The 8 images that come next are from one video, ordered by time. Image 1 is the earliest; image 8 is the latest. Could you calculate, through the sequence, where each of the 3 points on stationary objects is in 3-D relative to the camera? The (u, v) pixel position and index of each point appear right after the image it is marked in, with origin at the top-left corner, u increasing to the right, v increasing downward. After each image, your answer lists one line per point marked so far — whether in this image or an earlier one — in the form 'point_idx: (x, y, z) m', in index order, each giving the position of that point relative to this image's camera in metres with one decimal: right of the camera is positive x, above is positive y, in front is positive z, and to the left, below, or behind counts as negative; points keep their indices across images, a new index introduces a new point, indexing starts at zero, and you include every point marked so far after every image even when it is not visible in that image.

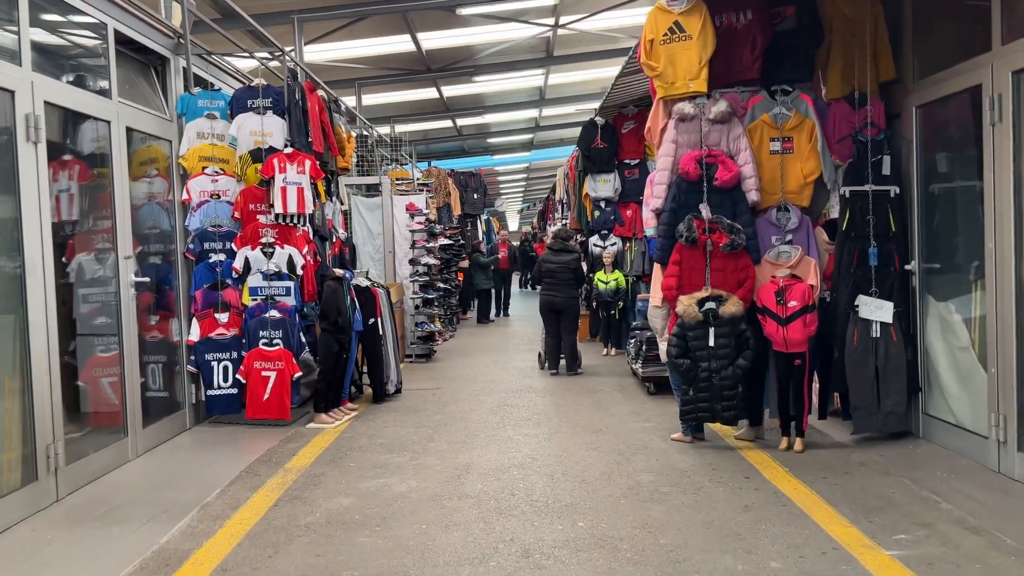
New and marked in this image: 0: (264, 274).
0: (-1.8, +0.1, +5.9) m
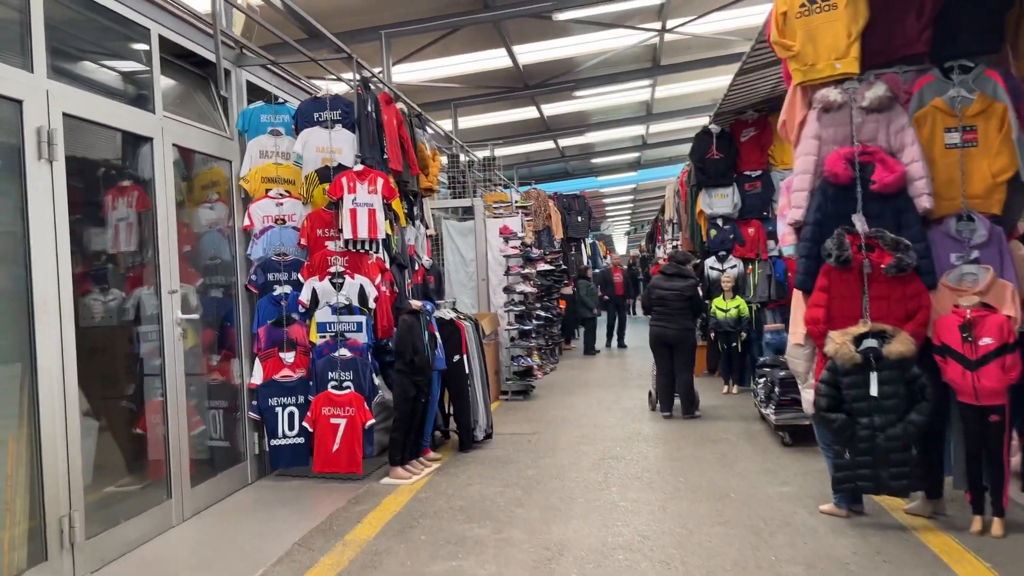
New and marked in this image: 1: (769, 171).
0: (-1.1, -0.1, +5.2) m
1: (+2.5, +1.1, +8.0) m
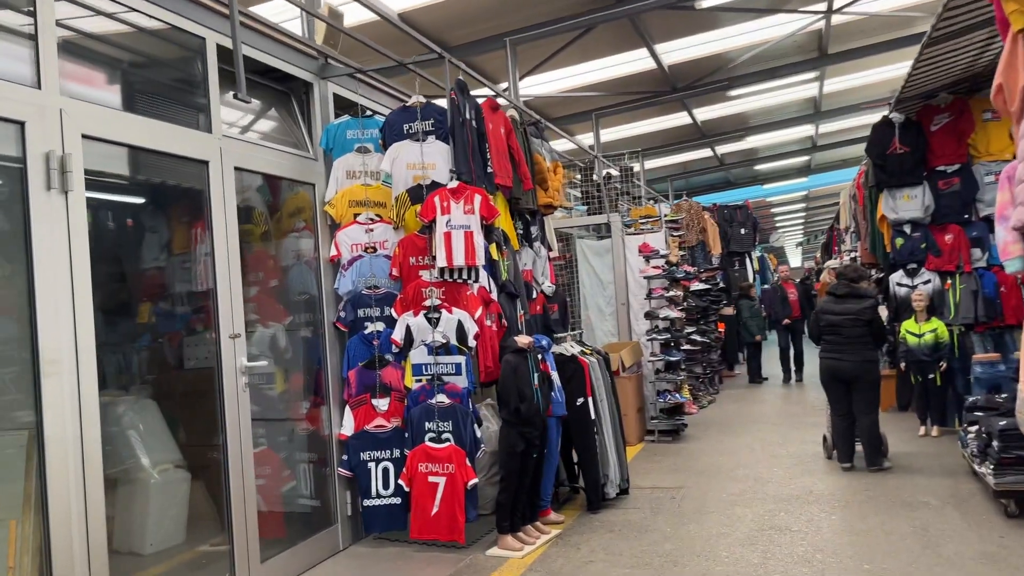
0: (-0.5, -0.3, +4.5) m
1: (+3.7, +1.0, +6.5) m
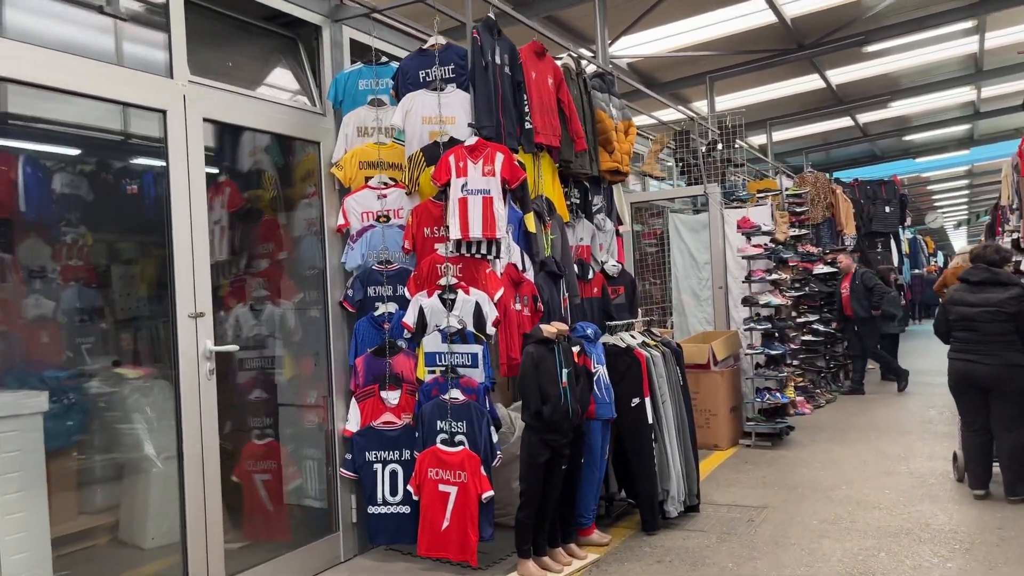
0: (-0.3, -0.2, +3.8) m
1: (+4.1, +1.1, +5.1) m
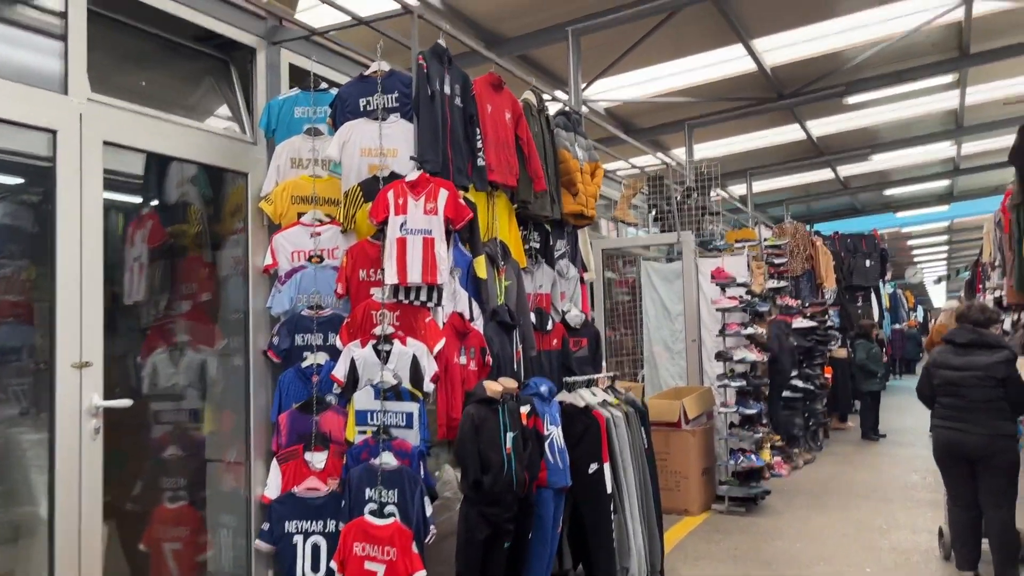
0: (-0.6, -0.4, +3.4) m
1: (+3.8, +0.7, +4.9) m
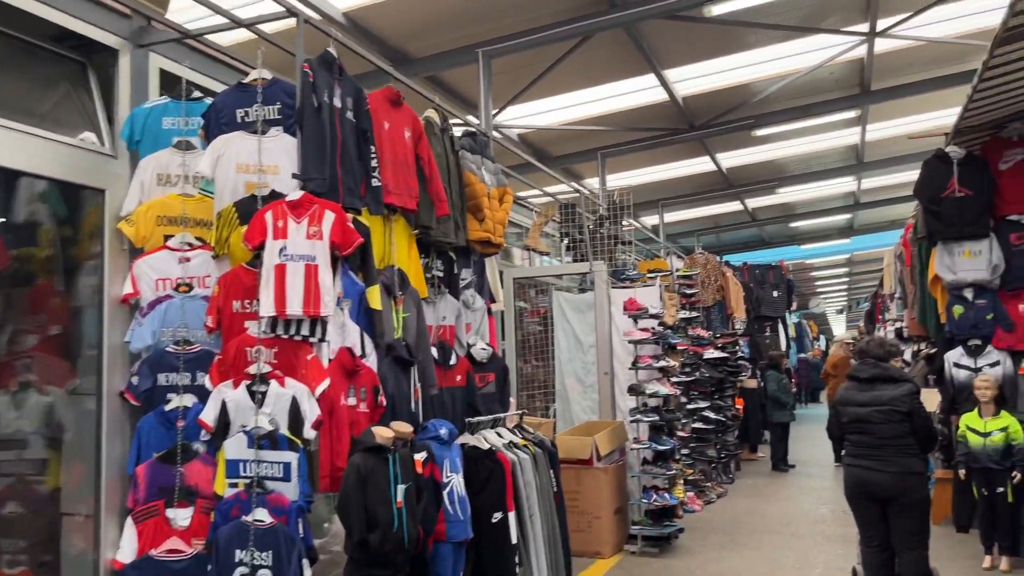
0: (-1.0, -0.5, +3.0) m
1: (+3.3, +0.5, +4.9) m
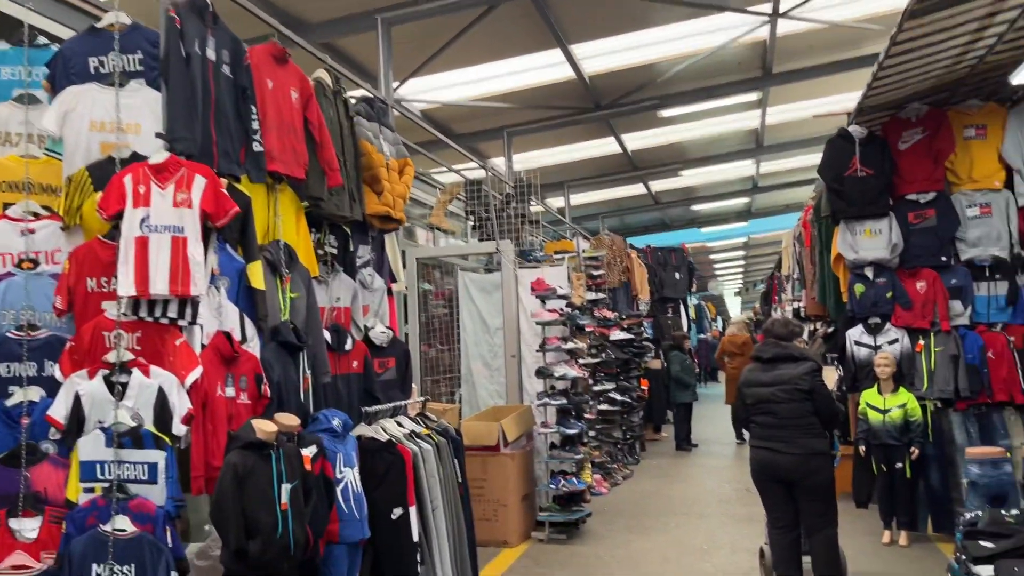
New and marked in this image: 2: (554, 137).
0: (-1.3, -0.5, +2.6) m
1: (+2.7, +0.6, +5.0) m
2: (+0.6, +2.0, +10.9) m
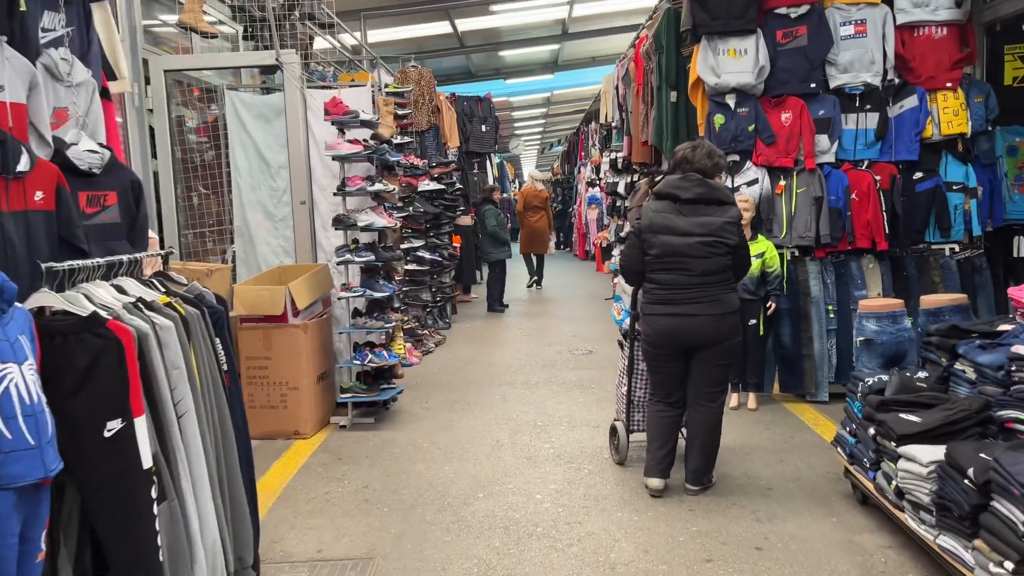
0: (-1.6, 0.0, +1.1) m
1: (+1.7, +1.5, +4.2) m
2: (-1.8, +3.8, +9.1) m
